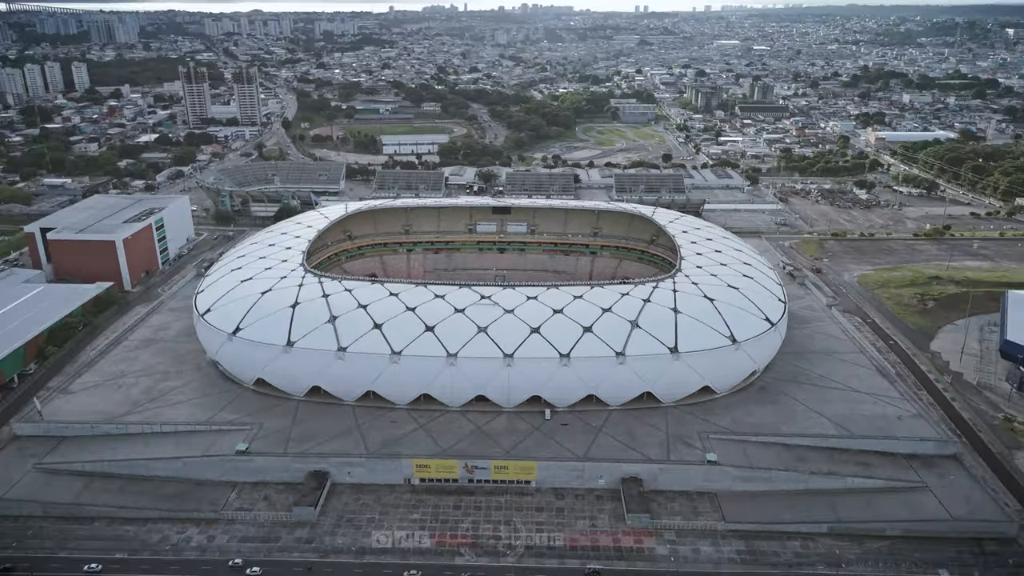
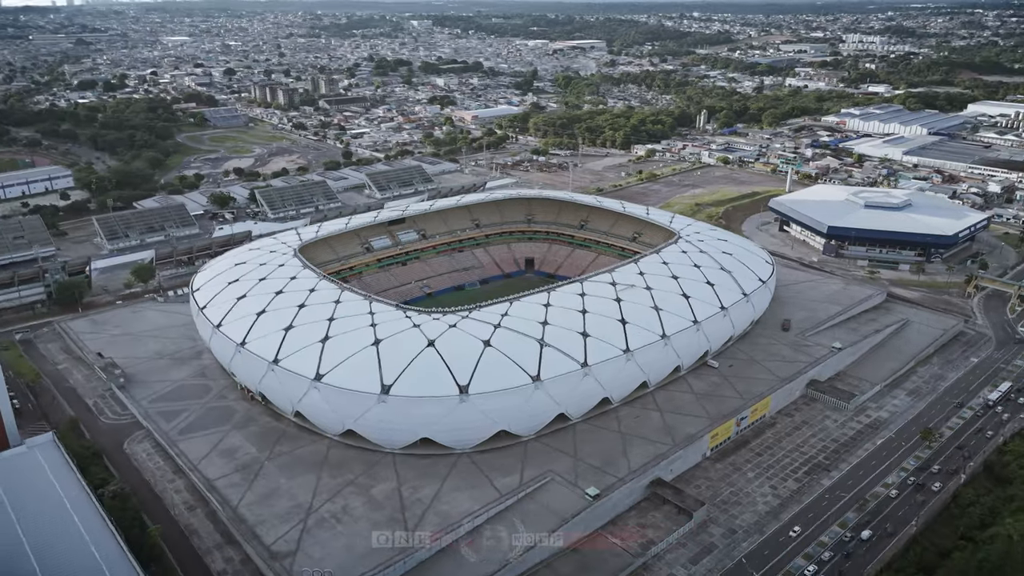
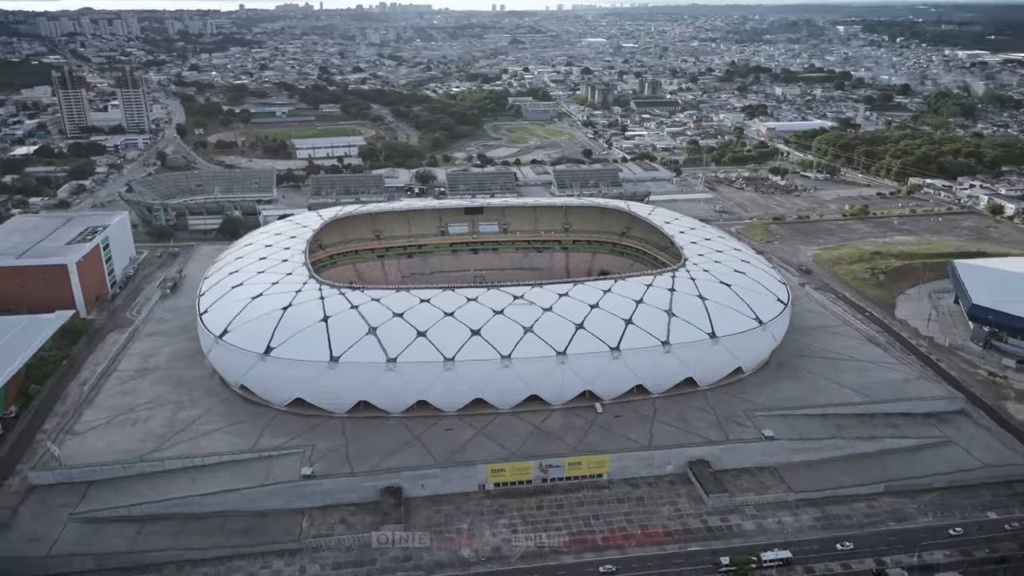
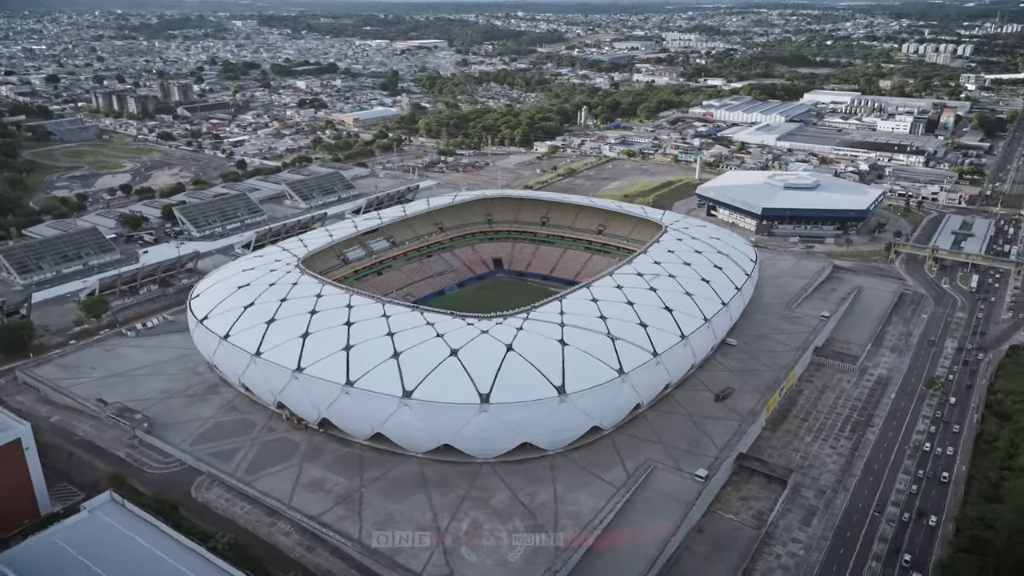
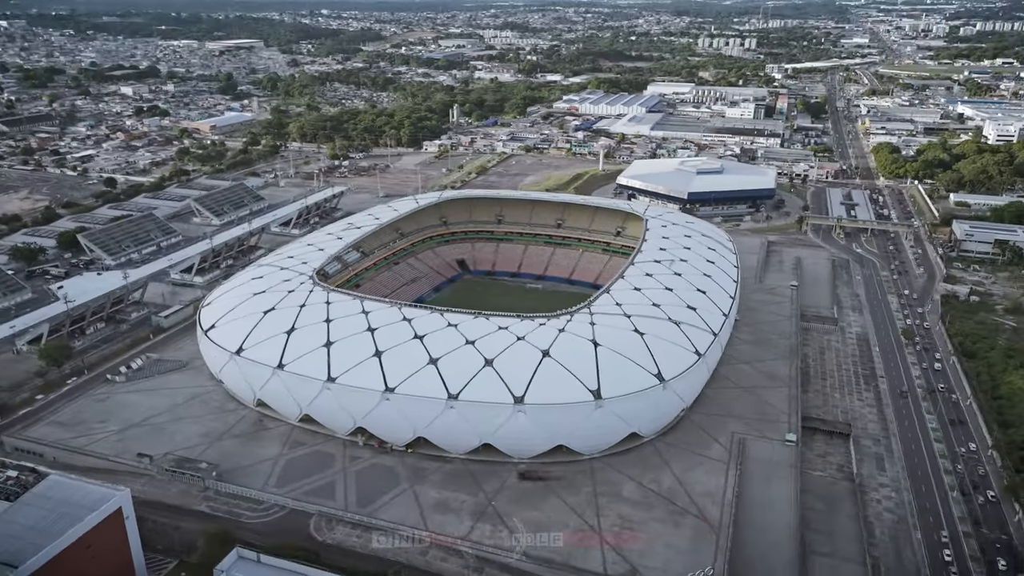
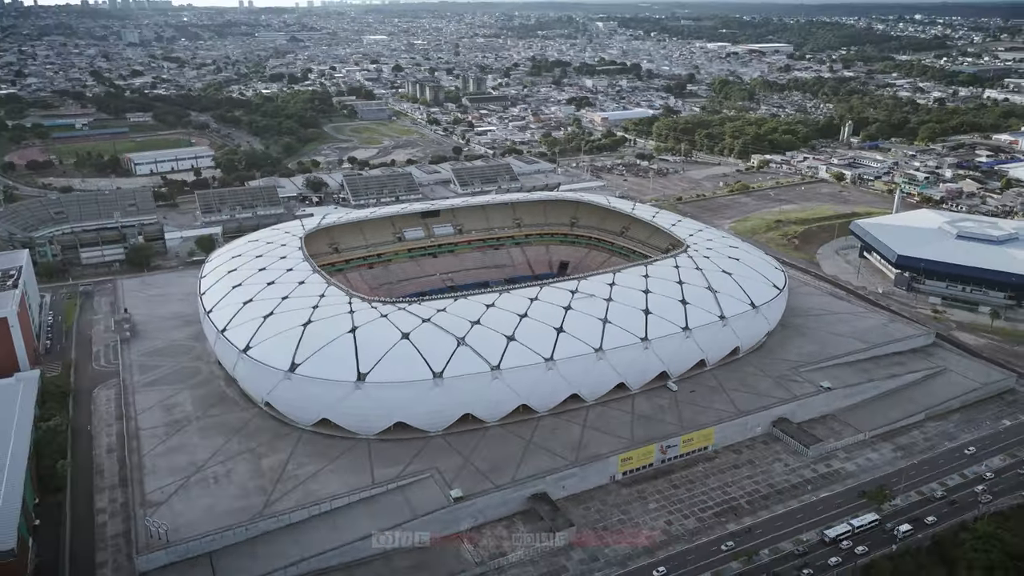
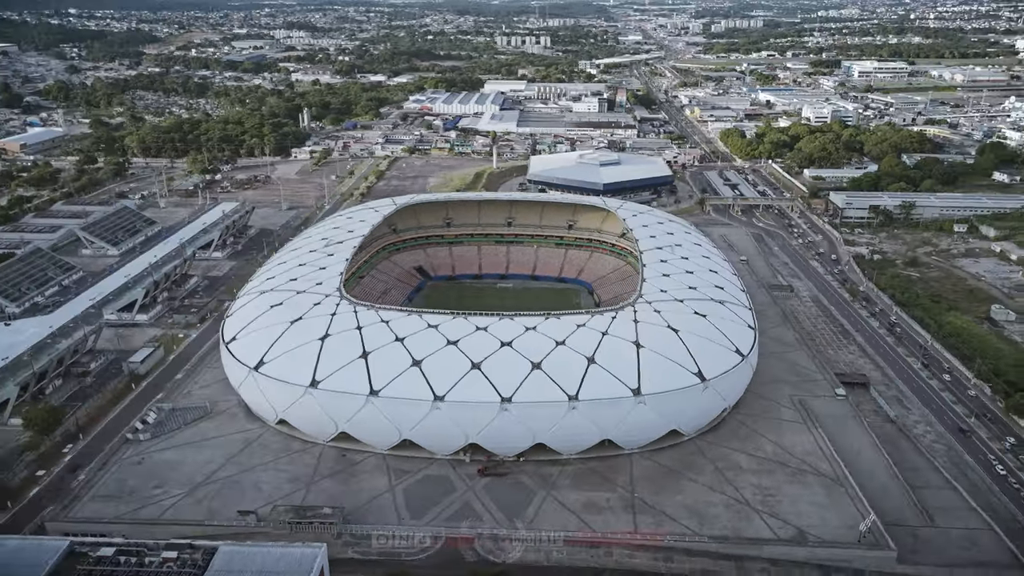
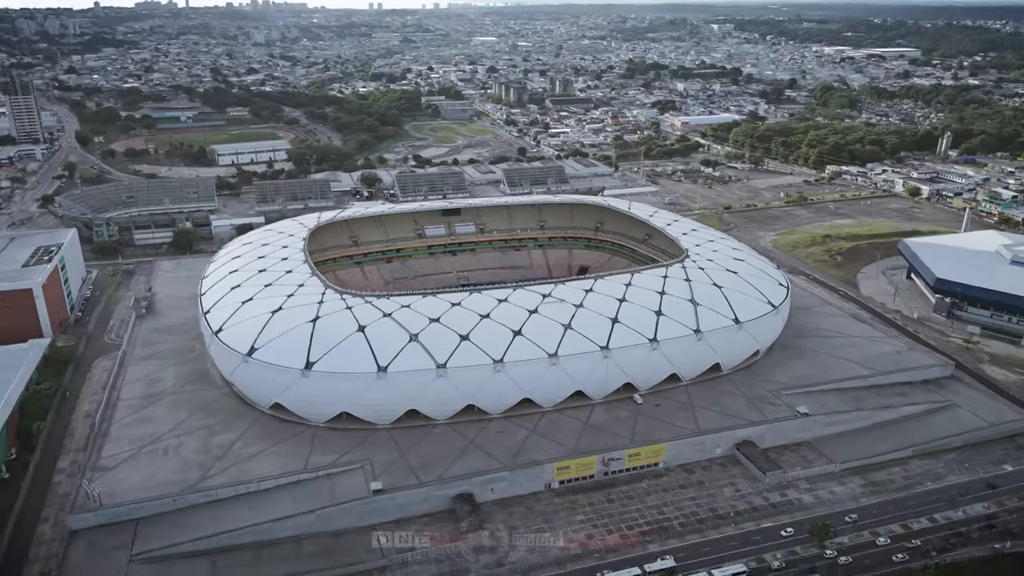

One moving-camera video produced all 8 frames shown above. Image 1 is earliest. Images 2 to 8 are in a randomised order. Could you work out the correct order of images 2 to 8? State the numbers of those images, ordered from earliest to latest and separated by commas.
3, 8, 6, 2, 4, 5, 7
